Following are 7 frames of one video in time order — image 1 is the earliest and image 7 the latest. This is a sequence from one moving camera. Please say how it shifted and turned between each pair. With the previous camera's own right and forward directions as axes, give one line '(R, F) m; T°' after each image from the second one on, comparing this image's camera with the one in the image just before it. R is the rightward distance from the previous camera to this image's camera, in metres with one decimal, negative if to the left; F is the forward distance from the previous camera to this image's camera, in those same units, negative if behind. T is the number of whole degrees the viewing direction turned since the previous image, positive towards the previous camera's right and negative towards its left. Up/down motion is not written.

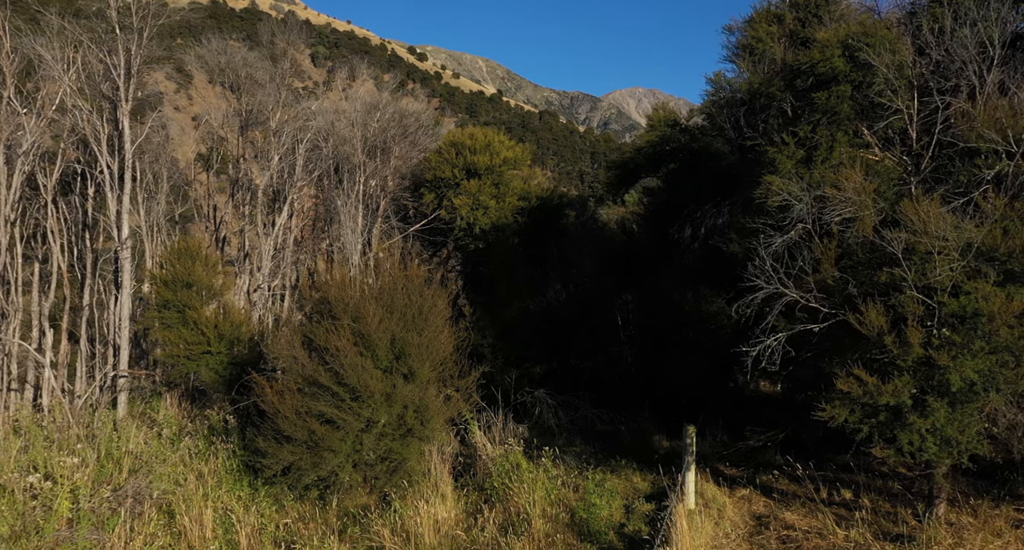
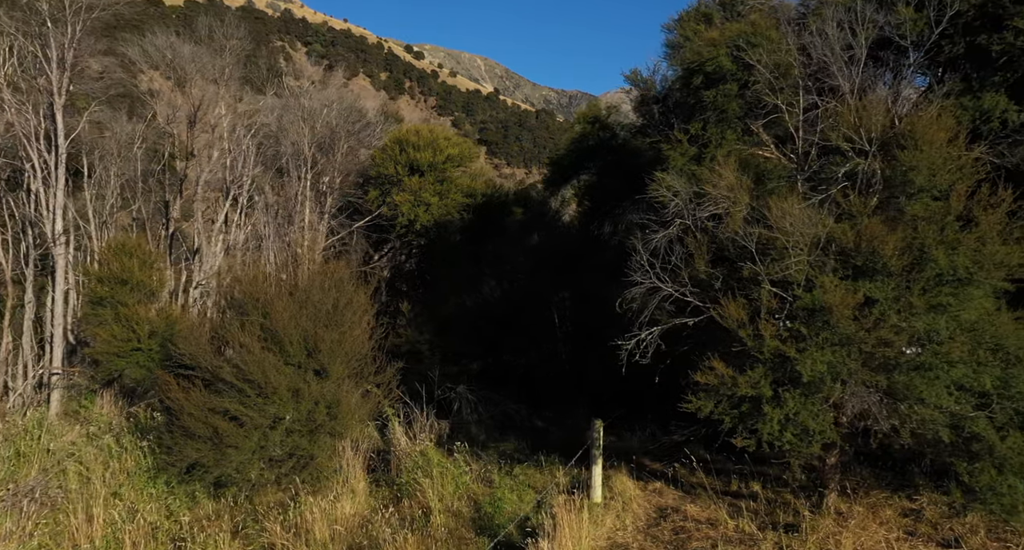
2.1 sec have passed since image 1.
(+0.8, -0.1) m; +2°
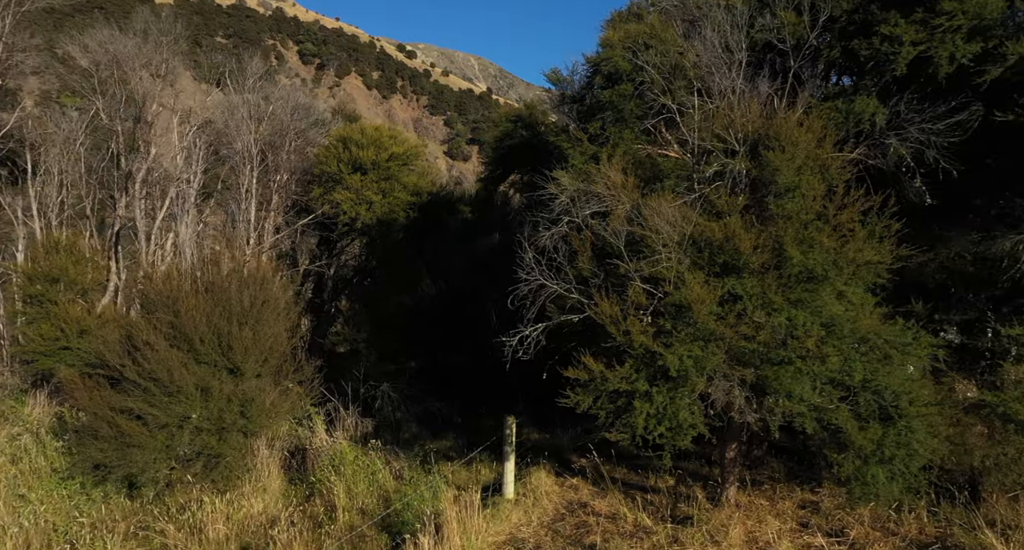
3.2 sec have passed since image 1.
(+0.7, -0.1) m; +2°
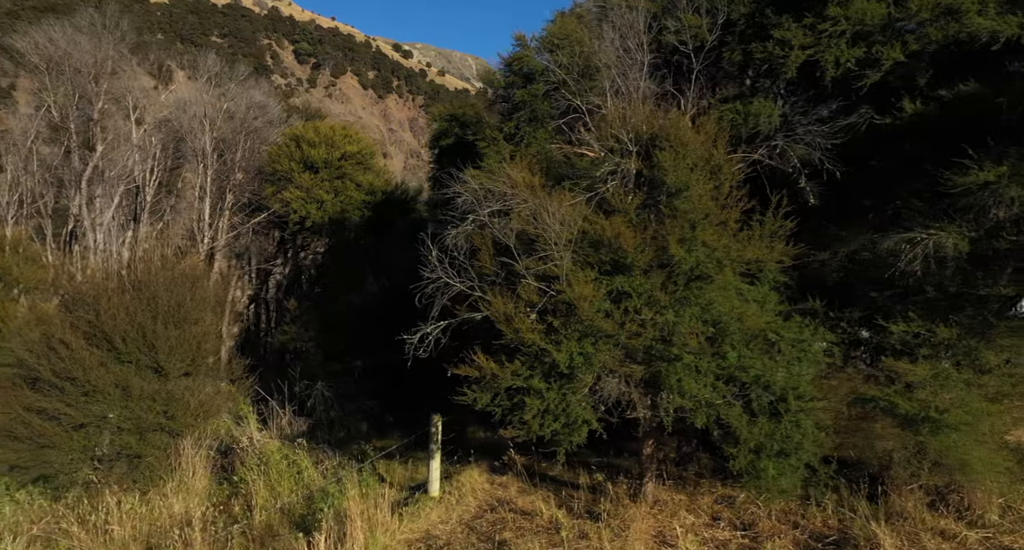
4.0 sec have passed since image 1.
(+0.6, -0.1) m; +2°
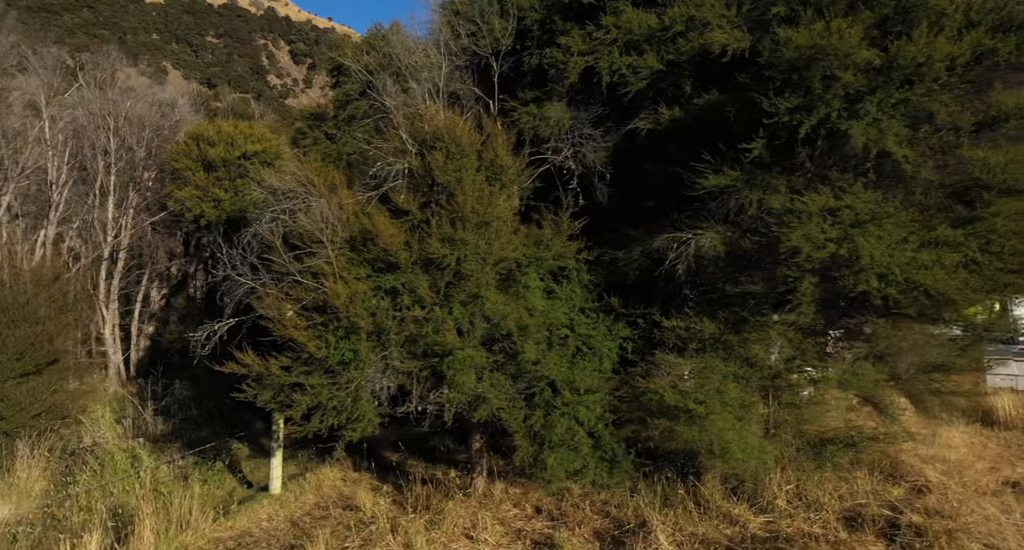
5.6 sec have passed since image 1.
(+1.3, -0.2) m; +4°
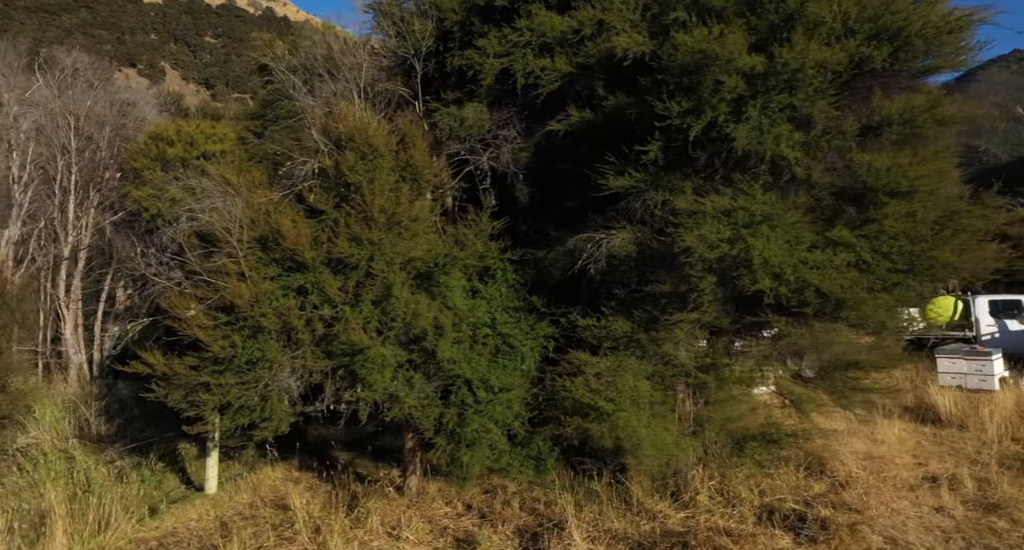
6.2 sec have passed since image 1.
(+0.5, -0.1) m; +2°
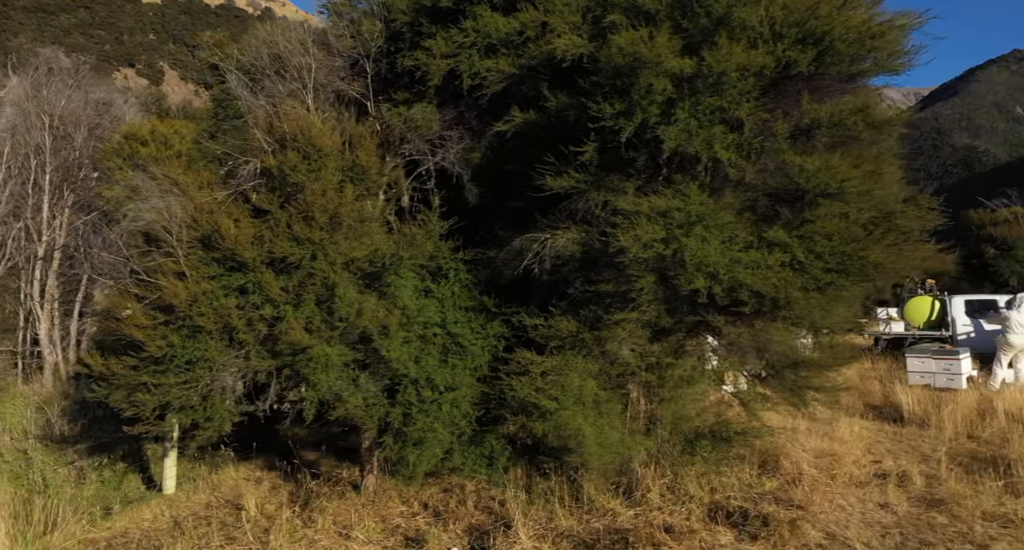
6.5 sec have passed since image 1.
(+0.3, 0.0) m; +1°
